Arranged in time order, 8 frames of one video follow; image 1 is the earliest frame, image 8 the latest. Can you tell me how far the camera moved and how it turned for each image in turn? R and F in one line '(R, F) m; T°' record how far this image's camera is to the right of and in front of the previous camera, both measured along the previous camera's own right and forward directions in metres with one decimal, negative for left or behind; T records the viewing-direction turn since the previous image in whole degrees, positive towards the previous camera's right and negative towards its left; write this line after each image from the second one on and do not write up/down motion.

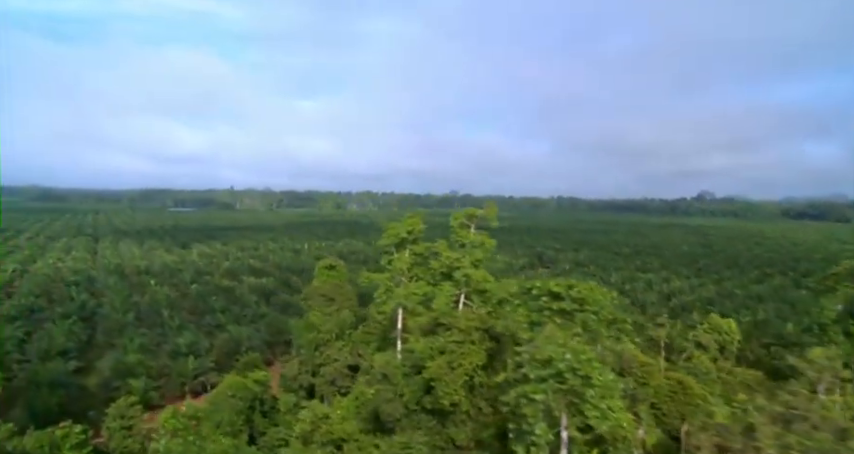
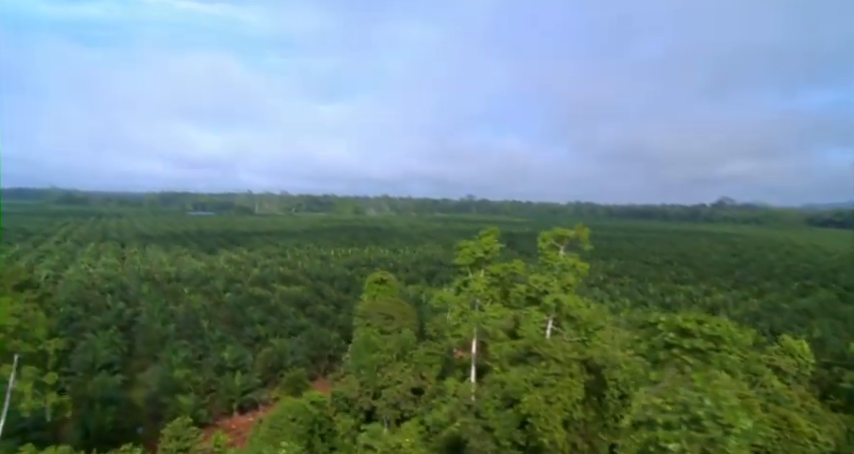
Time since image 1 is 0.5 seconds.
(-0.7, +0.2) m; -2°
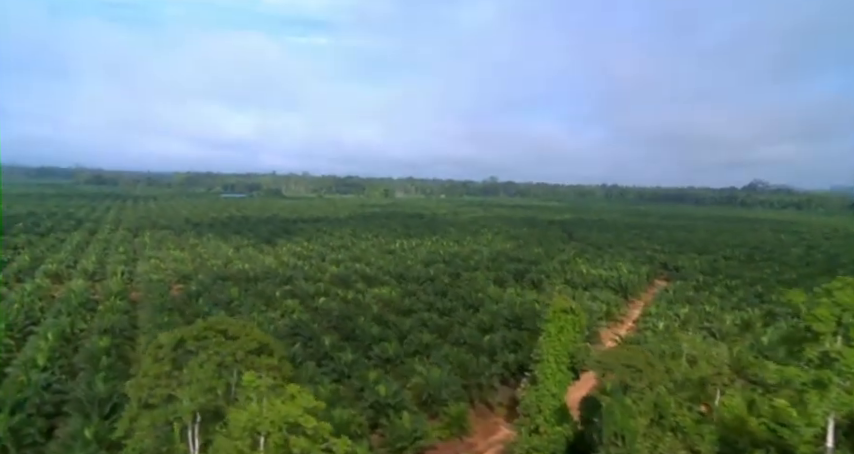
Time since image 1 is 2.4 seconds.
(-2.6, +1.1) m; -2°
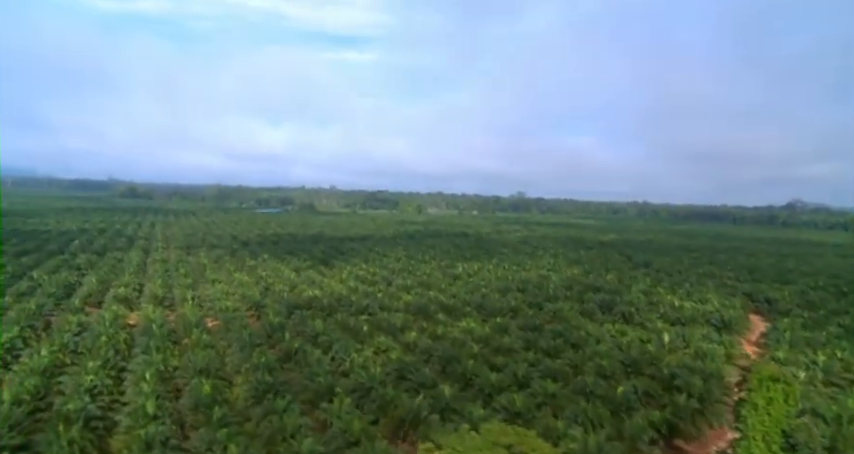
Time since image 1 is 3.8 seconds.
(-2.0, +0.8) m; -3°
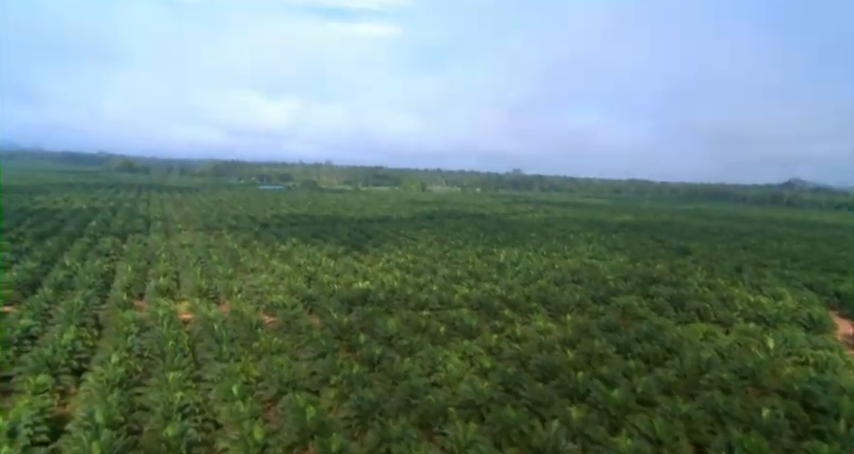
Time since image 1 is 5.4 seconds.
(-2.2, +1.2) m; +1°
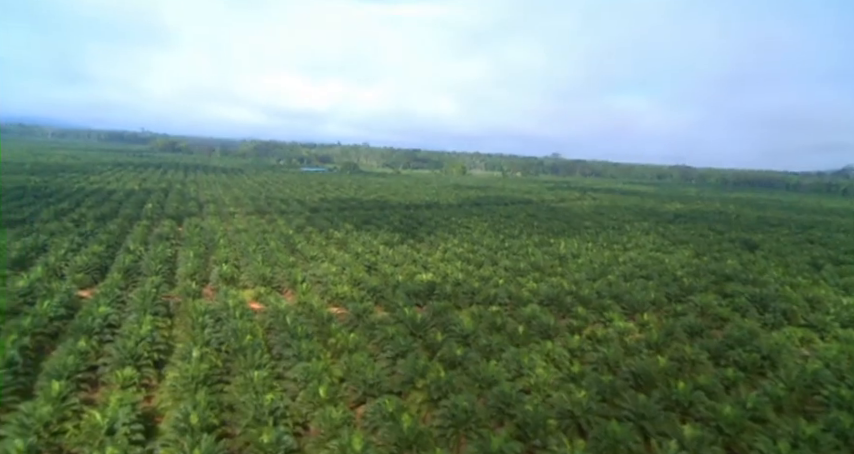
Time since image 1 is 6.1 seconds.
(-1.1, +0.5) m; -4°
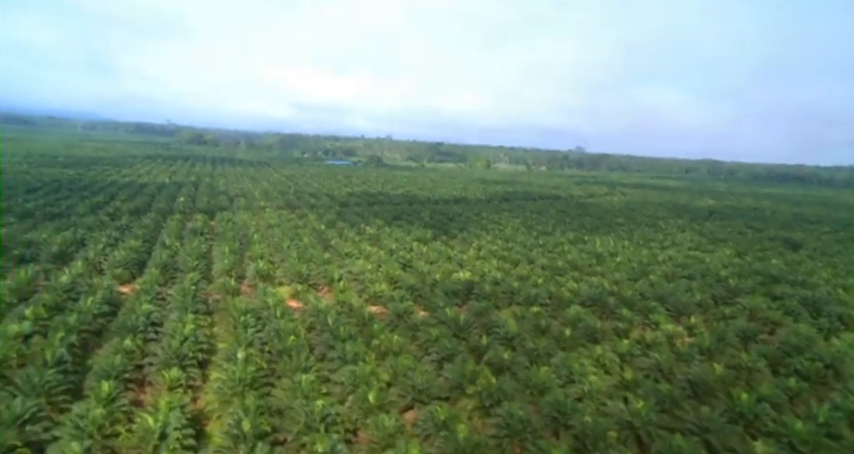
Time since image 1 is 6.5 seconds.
(-0.6, +0.3) m; -2°
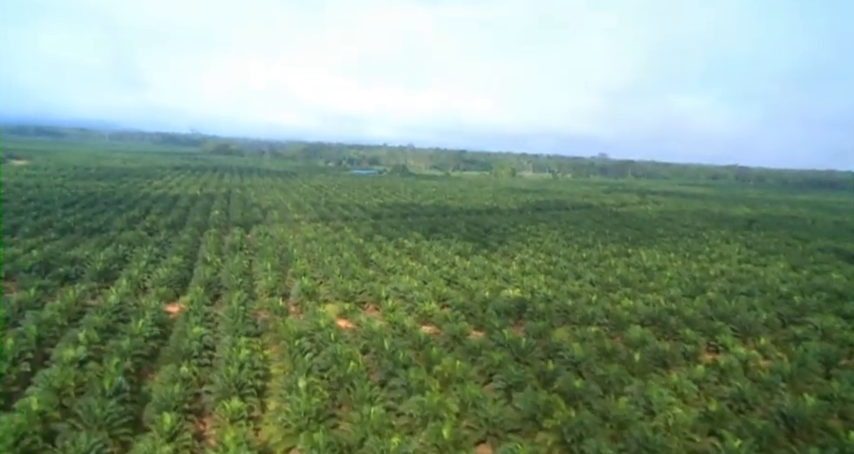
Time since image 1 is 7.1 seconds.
(-0.9, +0.4) m; -2°
